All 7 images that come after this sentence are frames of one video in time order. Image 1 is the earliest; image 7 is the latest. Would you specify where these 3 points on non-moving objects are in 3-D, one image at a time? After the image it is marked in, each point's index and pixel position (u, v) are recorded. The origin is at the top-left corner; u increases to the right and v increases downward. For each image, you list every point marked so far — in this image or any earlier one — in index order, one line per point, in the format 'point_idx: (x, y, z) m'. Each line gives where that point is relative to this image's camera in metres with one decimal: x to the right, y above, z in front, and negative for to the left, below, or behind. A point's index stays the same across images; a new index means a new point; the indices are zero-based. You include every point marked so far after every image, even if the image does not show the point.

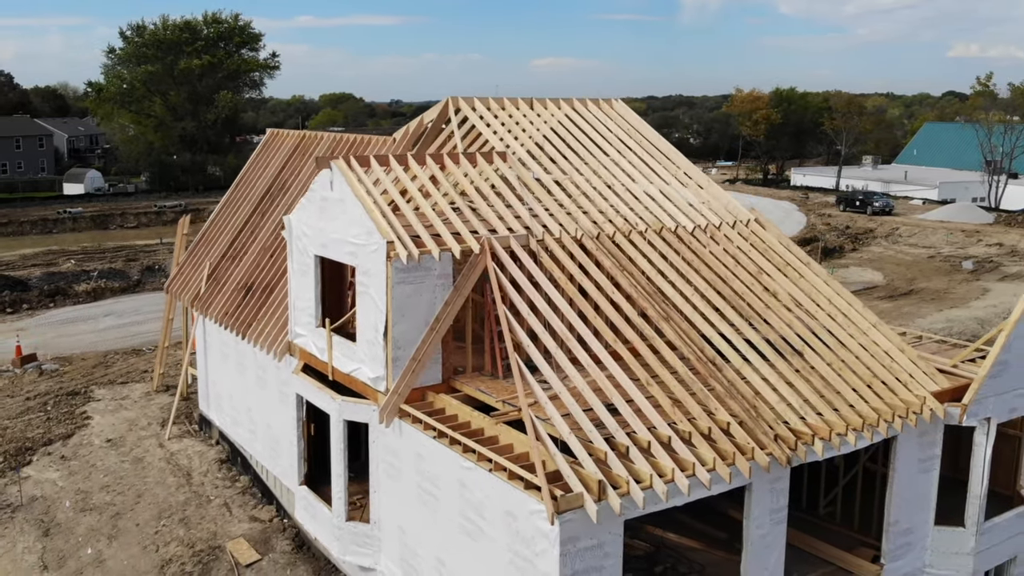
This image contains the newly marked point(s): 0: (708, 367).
0: (+2.0, -0.8, +8.8) m
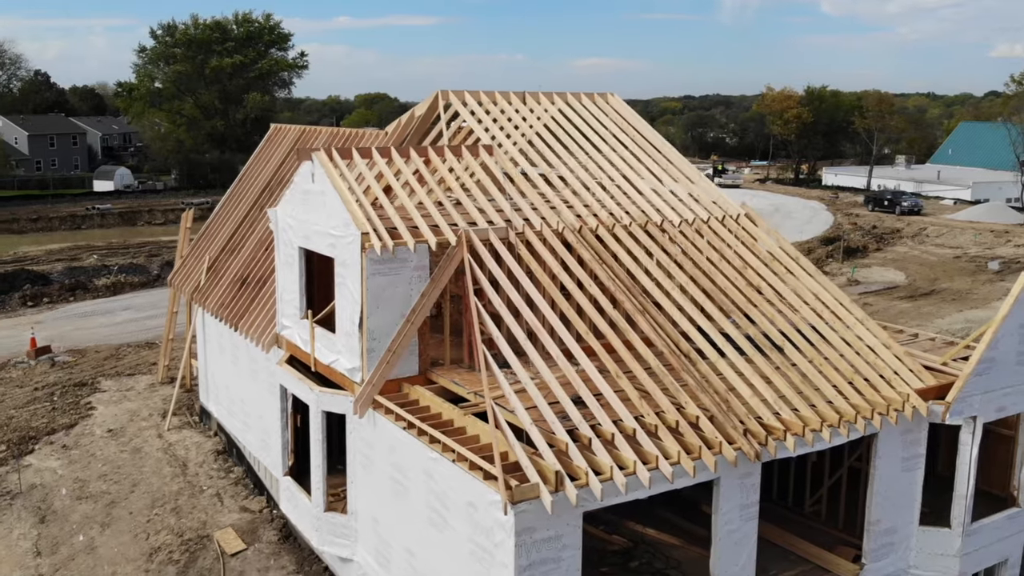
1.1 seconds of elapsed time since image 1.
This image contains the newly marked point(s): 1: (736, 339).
0: (+1.7, -0.7, +8.7) m
1: (+2.5, -0.6, +9.4) m
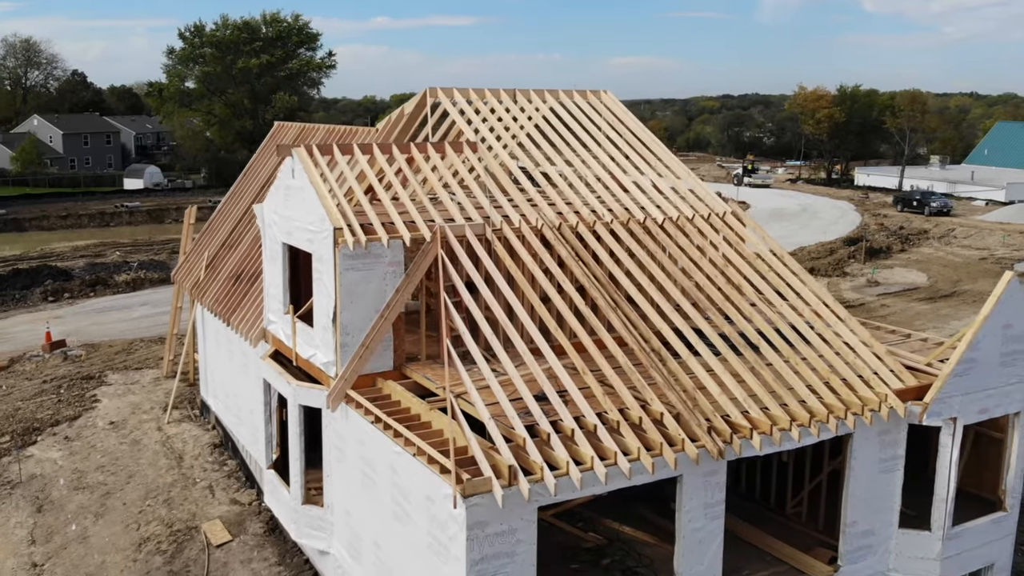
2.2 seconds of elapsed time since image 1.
0: (+1.4, -0.7, +8.6) m
1: (+2.2, -0.5, +9.3) m
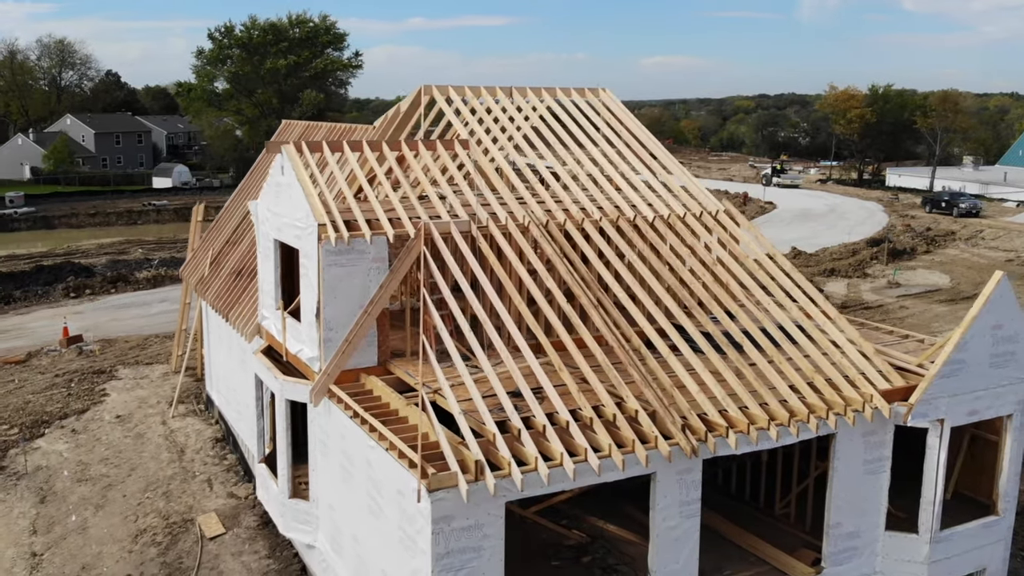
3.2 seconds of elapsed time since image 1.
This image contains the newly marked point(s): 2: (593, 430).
0: (+1.2, -0.7, +8.6) m
1: (+2.0, -0.5, +9.3) m
2: (+0.8, -1.3, +7.8) m
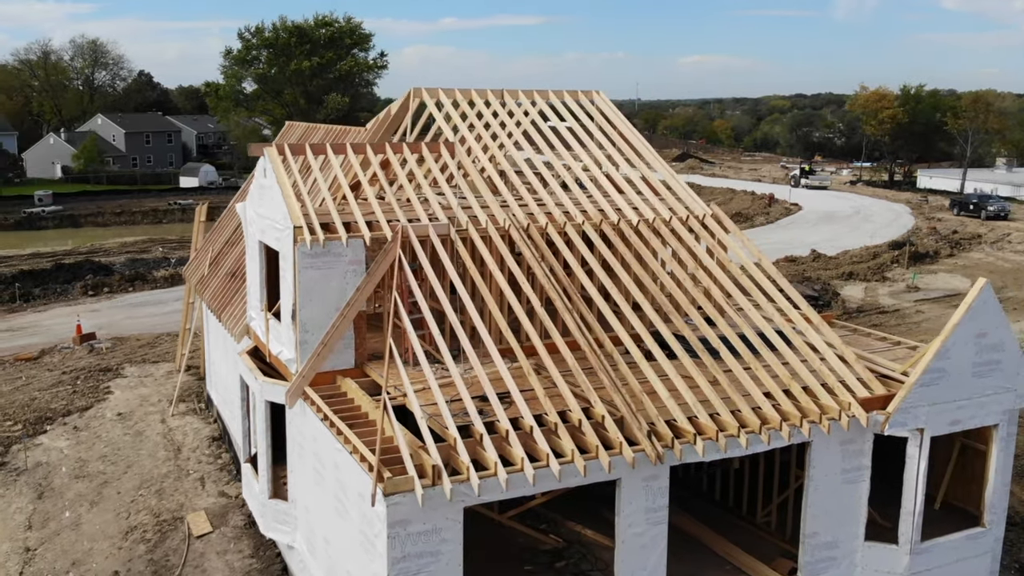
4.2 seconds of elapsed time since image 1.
0: (+0.9, -0.7, +8.6) m
1: (+1.7, -0.6, +9.2) m
2: (+0.4, -1.4, +7.8) m
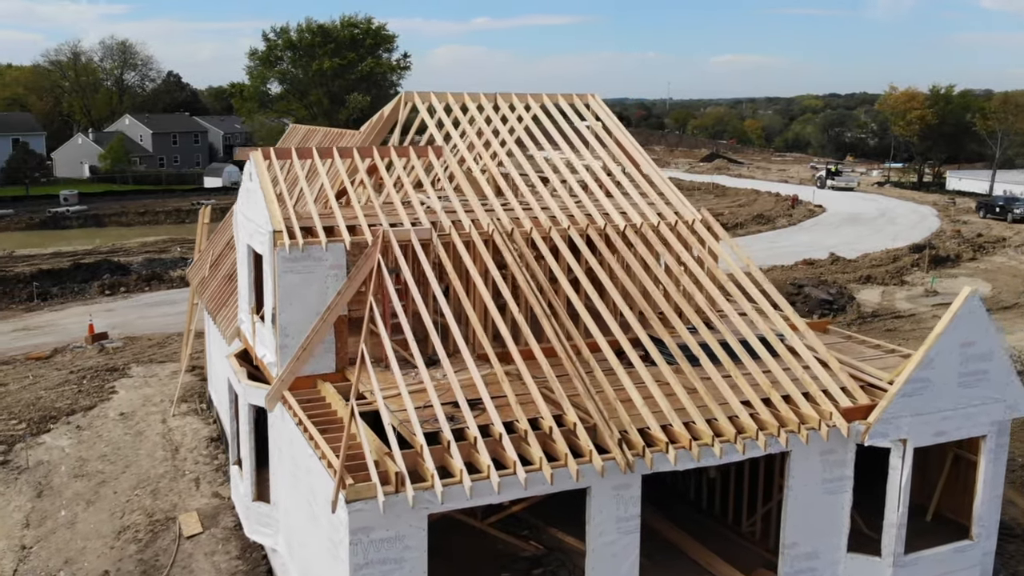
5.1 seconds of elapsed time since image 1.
0: (+0.6, -0.8, +8.5) m
1: (+1.5, -0.7, +9.2) m
2: (+0.1, -1.4, +7.8) m
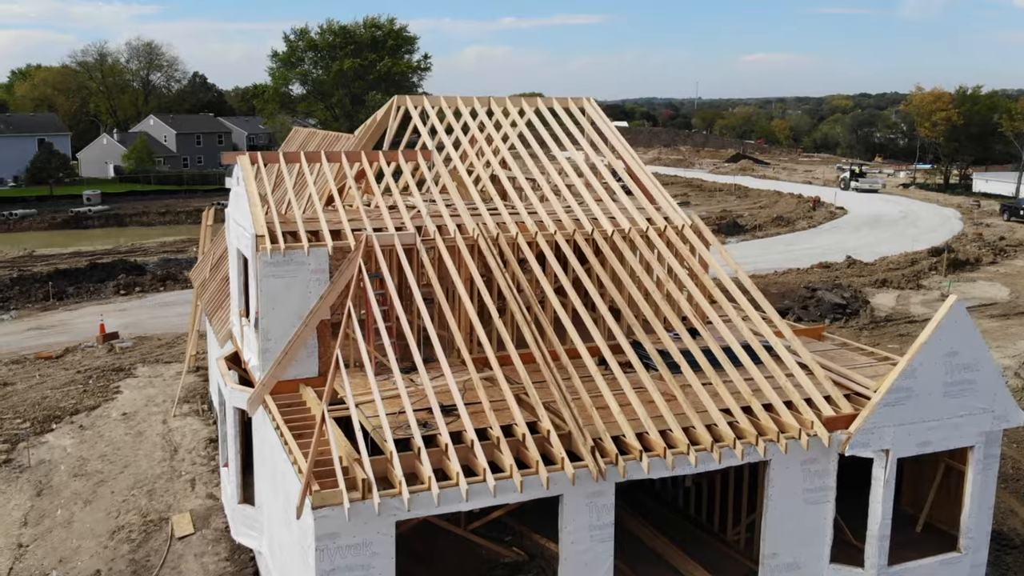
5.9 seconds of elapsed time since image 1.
0: (+0.4, -0.9, +8.5) m
1: (+1.3, -0.7, +9.1) m
2: (-0.1, -1.5, +7.8) m
